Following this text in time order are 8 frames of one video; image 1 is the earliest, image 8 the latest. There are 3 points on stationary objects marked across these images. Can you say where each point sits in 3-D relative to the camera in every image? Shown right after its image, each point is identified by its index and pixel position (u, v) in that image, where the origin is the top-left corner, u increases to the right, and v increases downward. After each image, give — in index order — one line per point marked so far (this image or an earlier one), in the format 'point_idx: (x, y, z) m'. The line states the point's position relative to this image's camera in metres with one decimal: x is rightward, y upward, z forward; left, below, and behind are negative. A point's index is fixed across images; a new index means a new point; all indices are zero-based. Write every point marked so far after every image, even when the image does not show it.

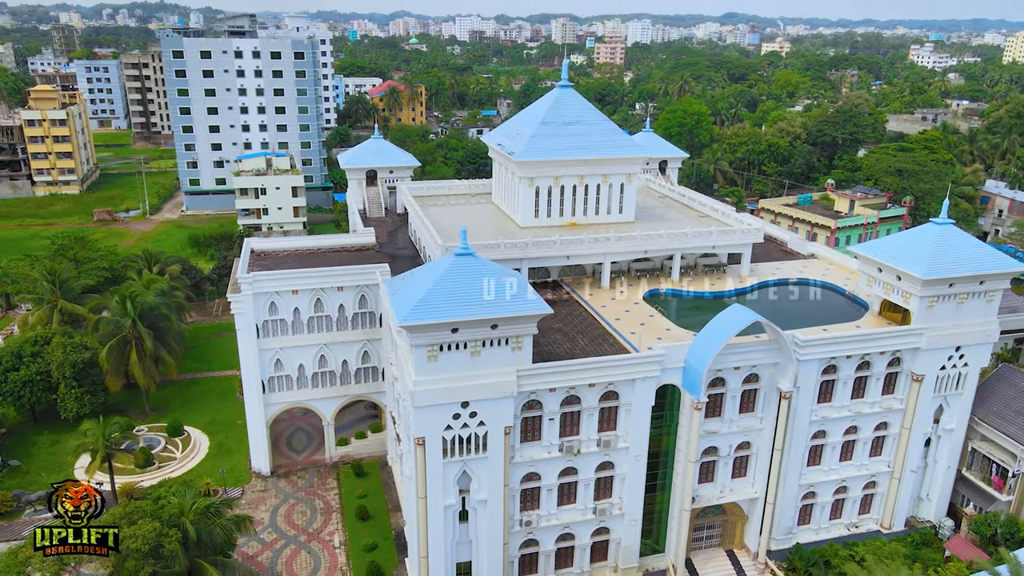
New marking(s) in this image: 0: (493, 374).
0: (-0.5, -2.3, +19.3) m
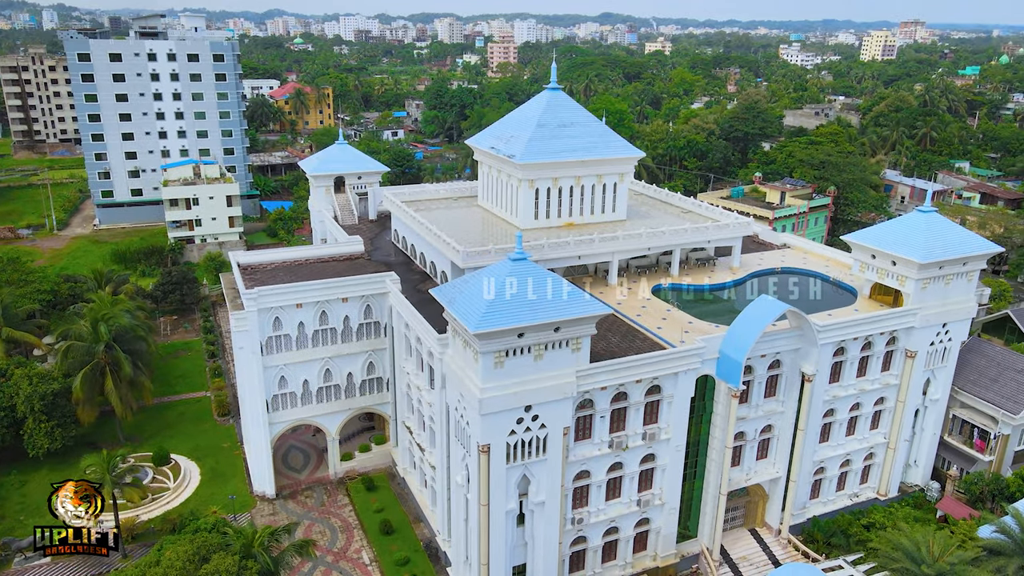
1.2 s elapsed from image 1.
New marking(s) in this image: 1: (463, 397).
0: (+1.1, -2.4, +19.5) m
1: (-1.3, -2.9, +19.5) m
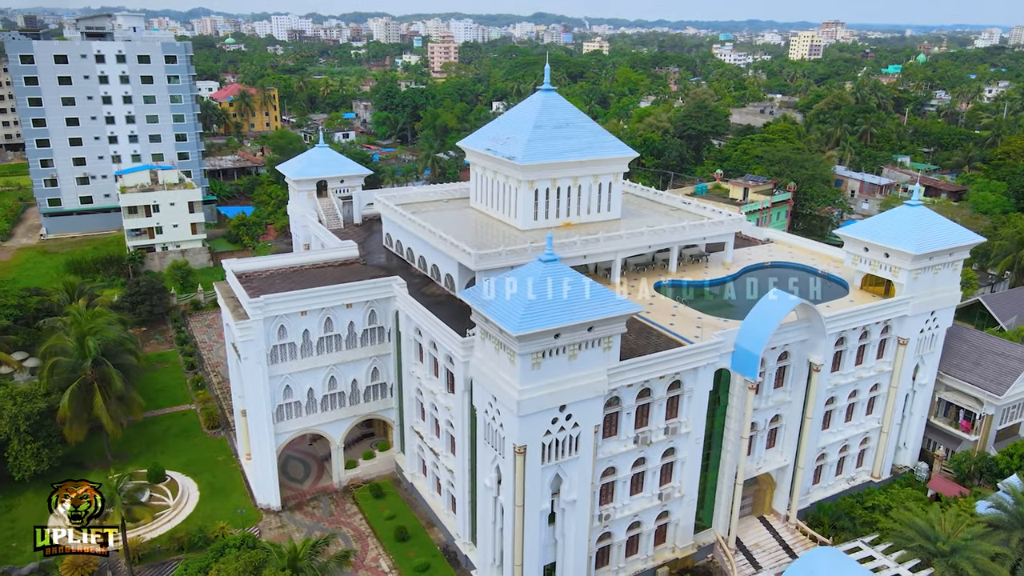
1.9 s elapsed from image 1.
0: (+2.0, -2.4, +19.7) m
1: (-0.3, -3.0, +19.5) m
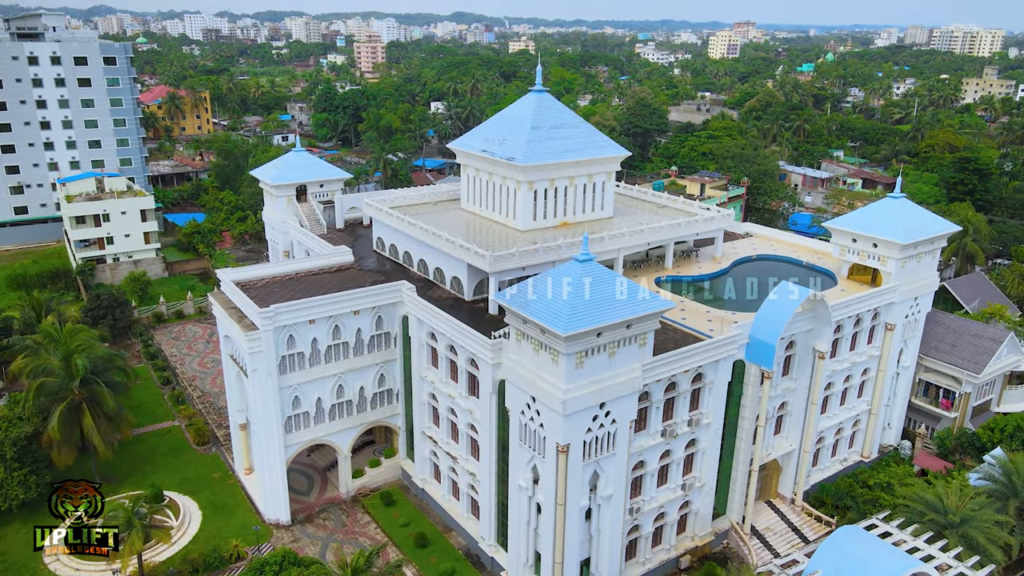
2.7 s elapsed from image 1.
0: (+3.1, -2.3, +20.1) m
1: (+0.8, -3.0, +19.6) m
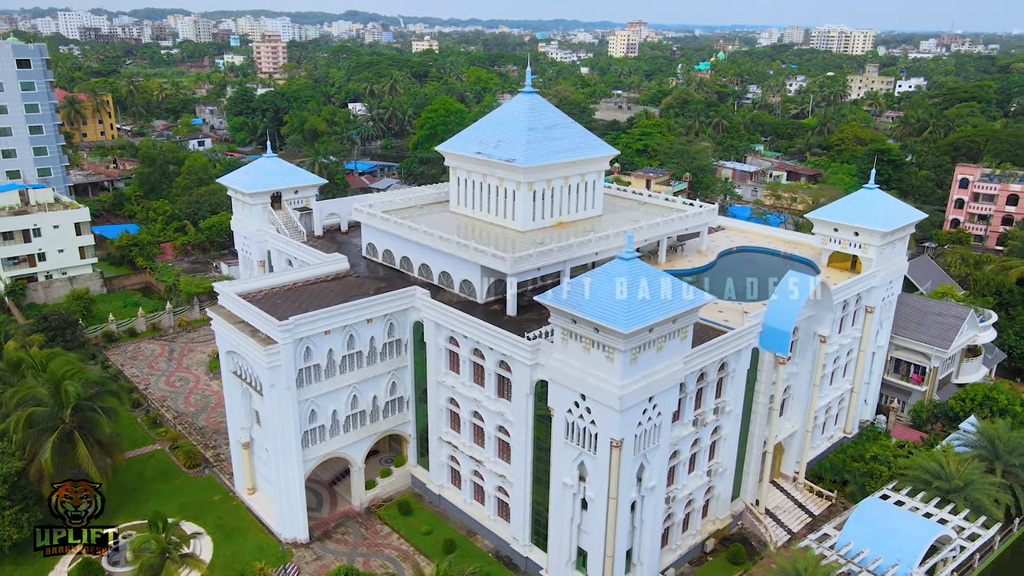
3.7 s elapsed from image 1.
0: (+4.4, -2.2, +20.7) m
1: (+2.2, -3.0, +19.9) m
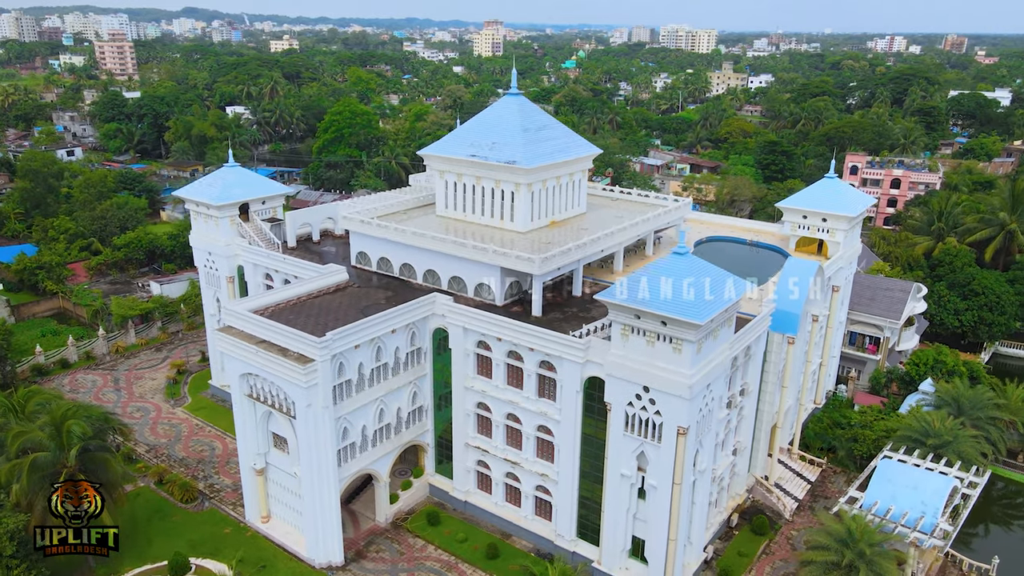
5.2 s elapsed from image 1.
0: (+6.2, -1.9, +21.8) m
1: (+4.2, -2.8, +20.7) m
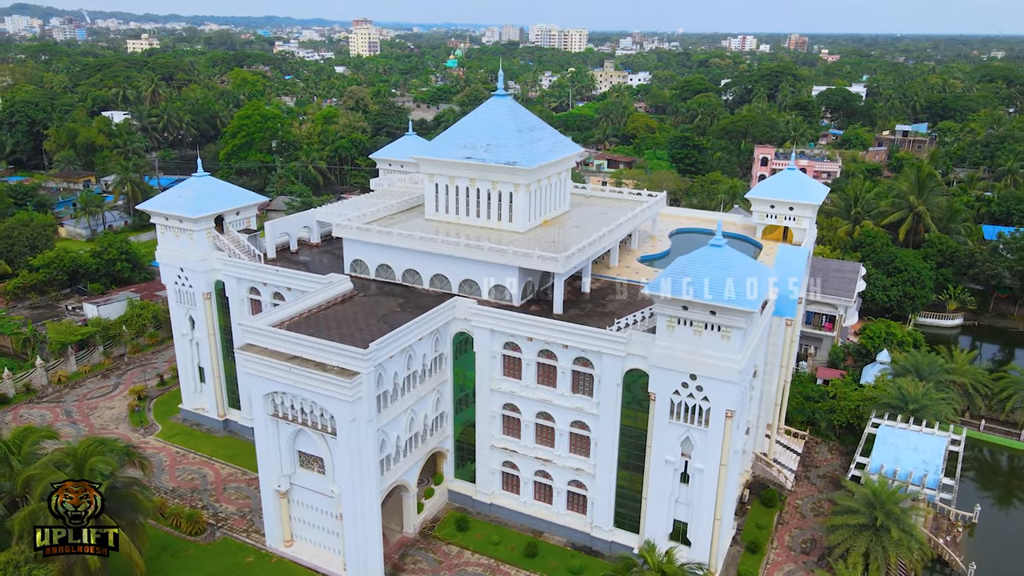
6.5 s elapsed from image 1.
0: (+7.6, -1.6, +23.0) m
1: (+5.9, -2.6, +21.6) m
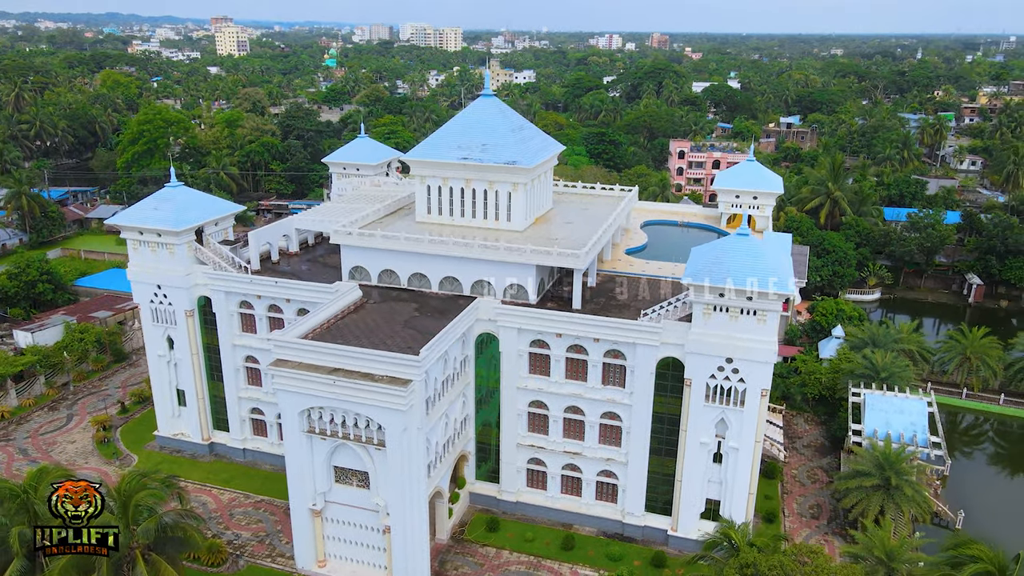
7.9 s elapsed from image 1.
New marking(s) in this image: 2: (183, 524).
0: (+8.8, -1.1, +24.5) m
1: (+7.4, -2.2, +22.9) m
2: (-9.5, -6.6, +19.9) m
